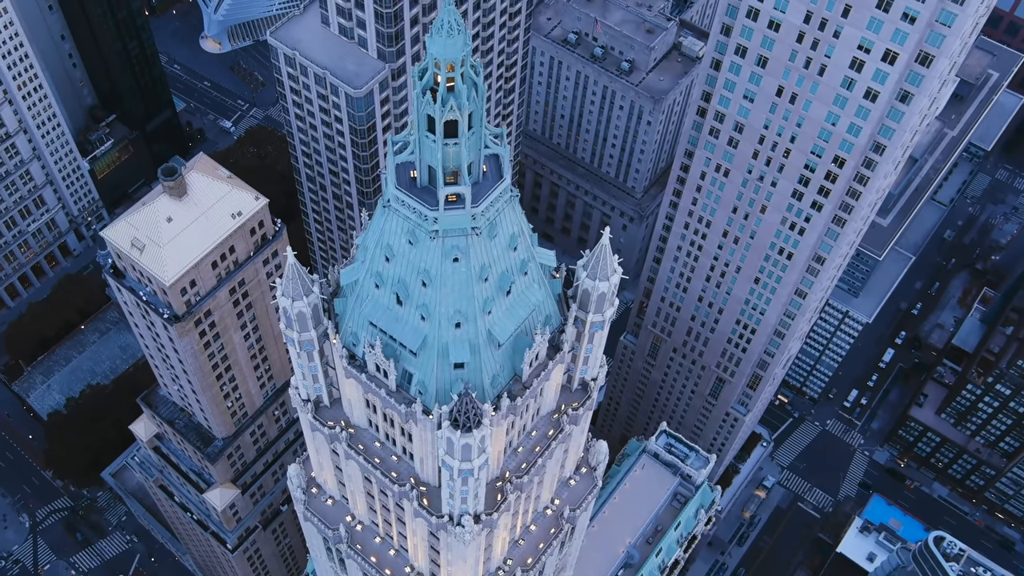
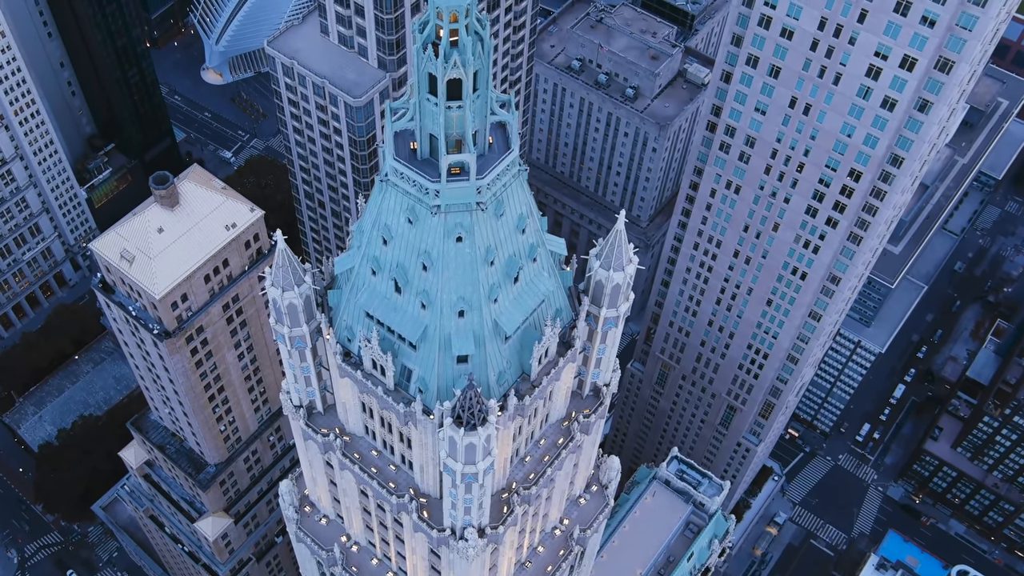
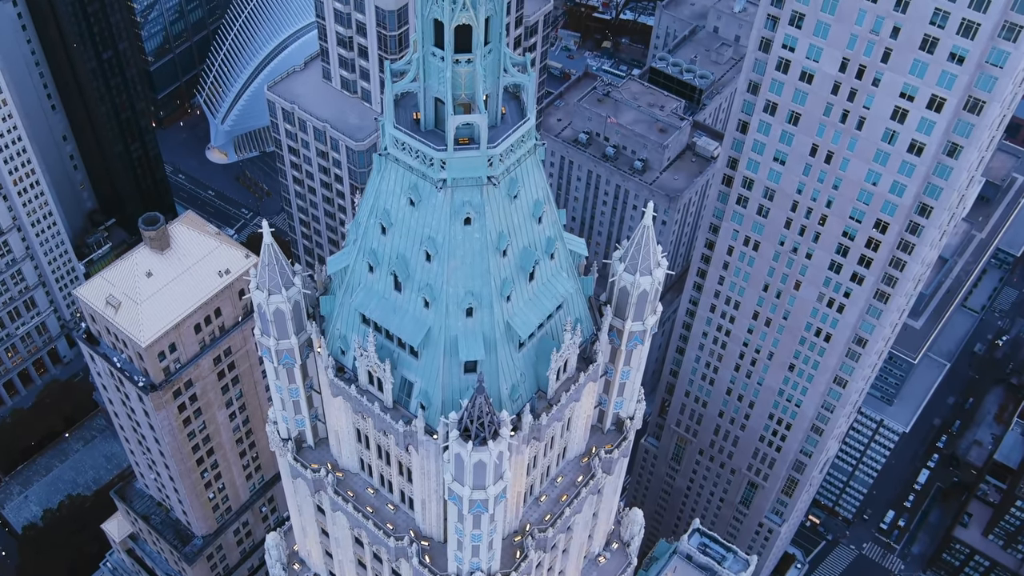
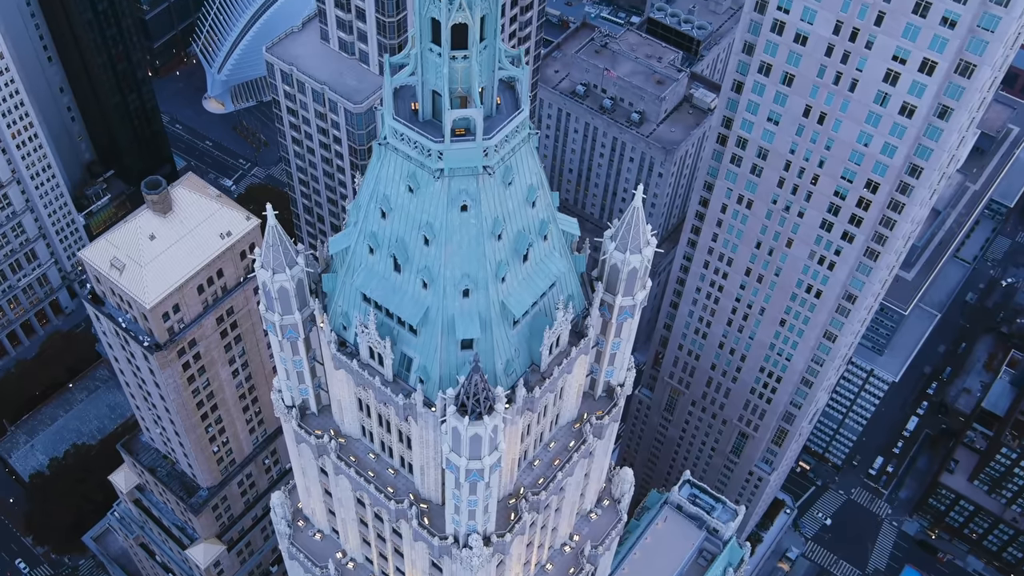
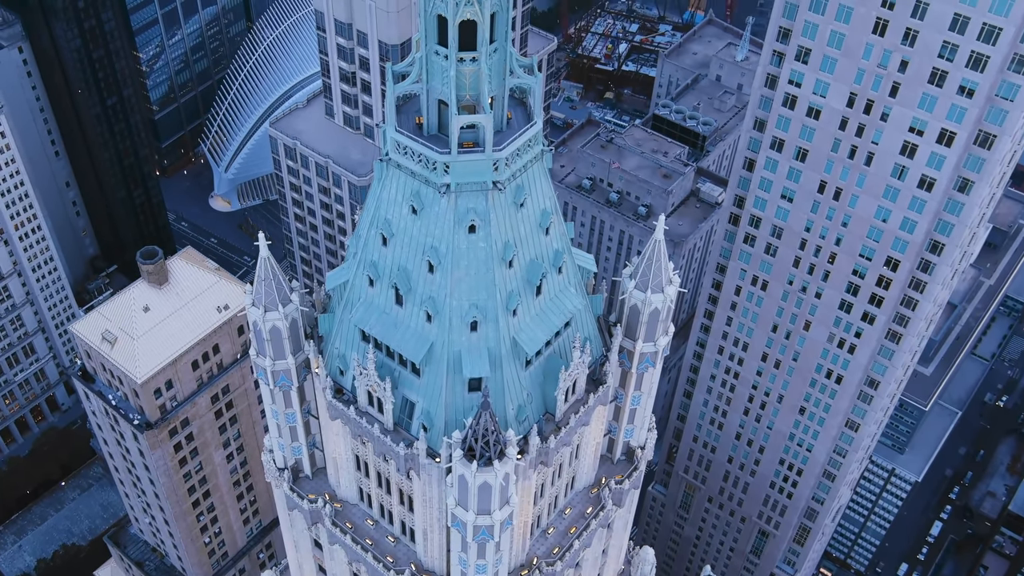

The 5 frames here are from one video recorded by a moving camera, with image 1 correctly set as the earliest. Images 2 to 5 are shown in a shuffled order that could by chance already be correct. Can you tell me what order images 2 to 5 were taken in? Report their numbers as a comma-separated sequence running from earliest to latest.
2, 4, 3, 5
